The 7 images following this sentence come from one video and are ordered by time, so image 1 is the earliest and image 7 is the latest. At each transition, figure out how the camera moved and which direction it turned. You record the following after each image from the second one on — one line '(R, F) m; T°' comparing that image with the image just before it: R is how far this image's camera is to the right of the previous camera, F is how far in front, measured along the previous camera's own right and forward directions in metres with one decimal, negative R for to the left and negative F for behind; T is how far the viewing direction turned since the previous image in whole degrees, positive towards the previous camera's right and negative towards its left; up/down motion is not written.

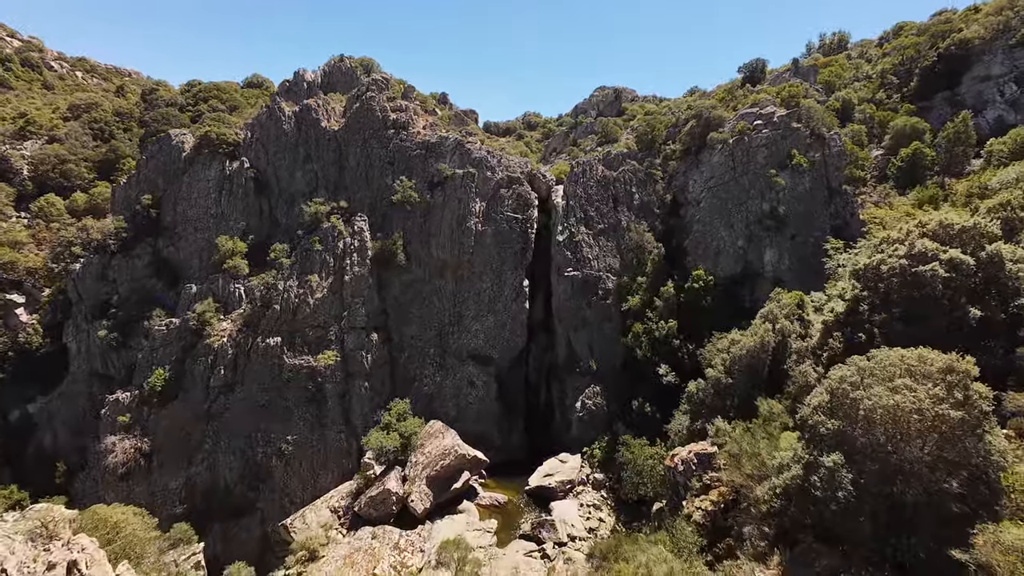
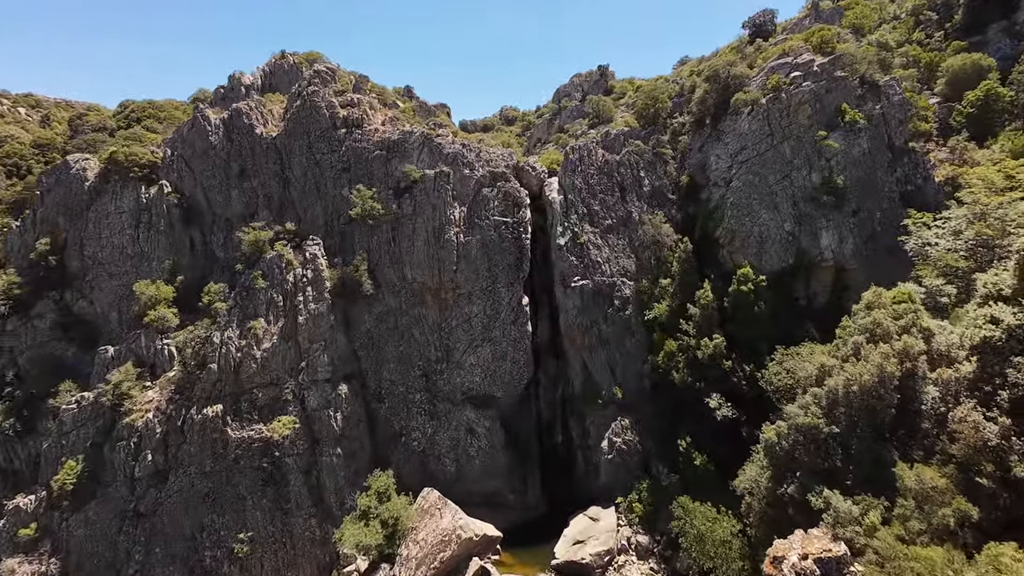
(0.0, +7.6) m; +1°
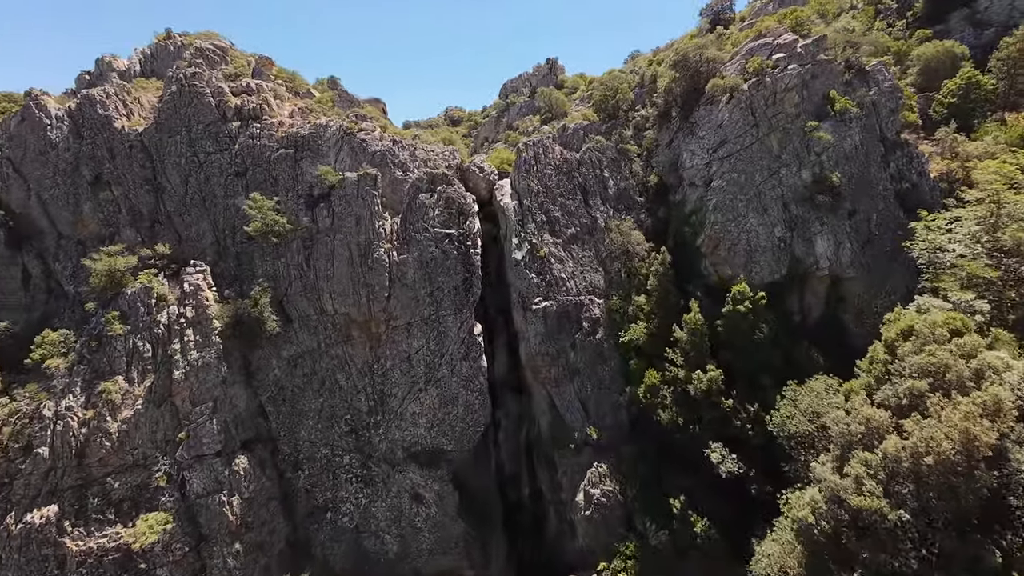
(+0.4, +5.8) m; +6°
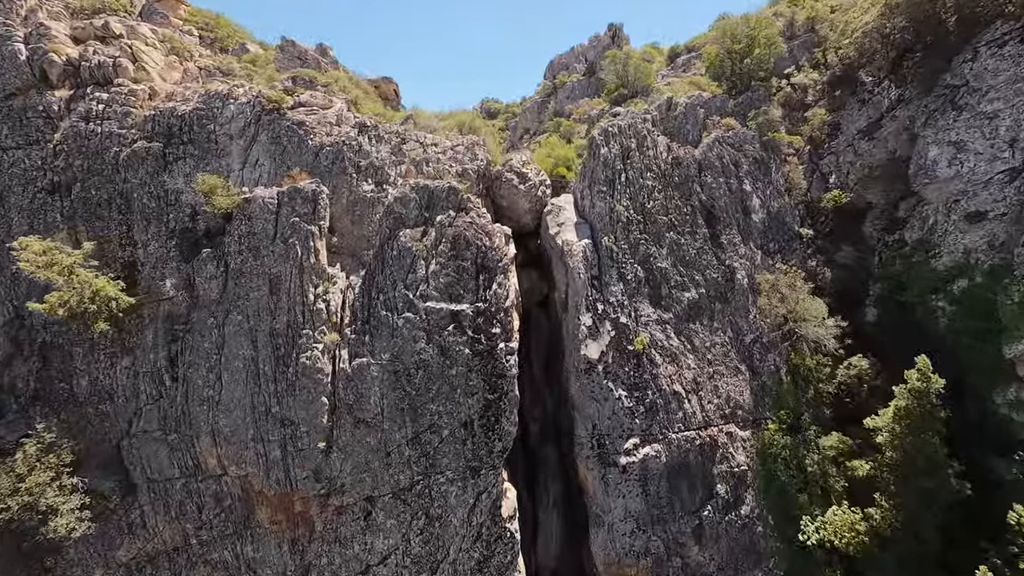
(-1.2, +14.0) m; -5°
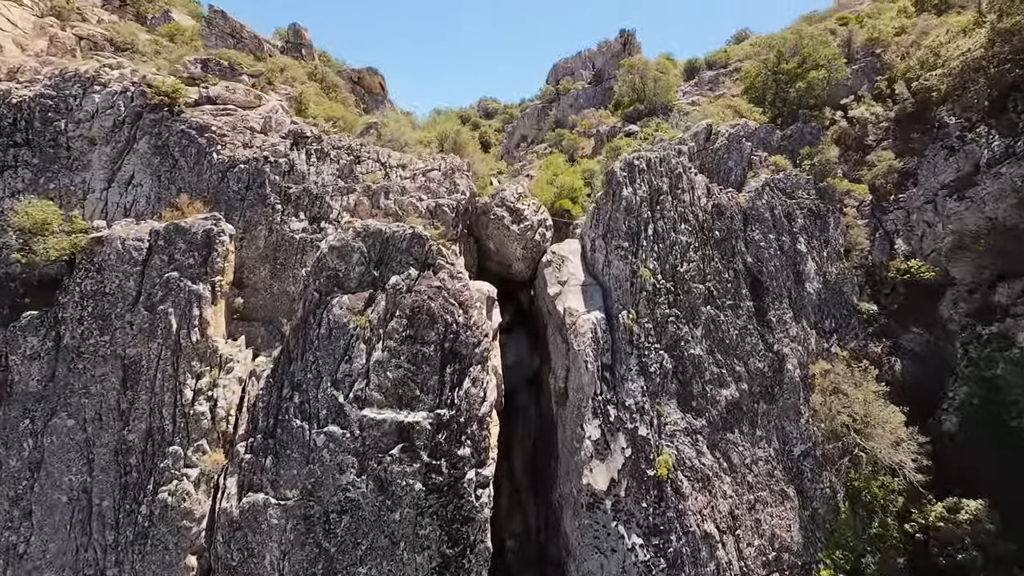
(0.0, +4.3) m; +2°
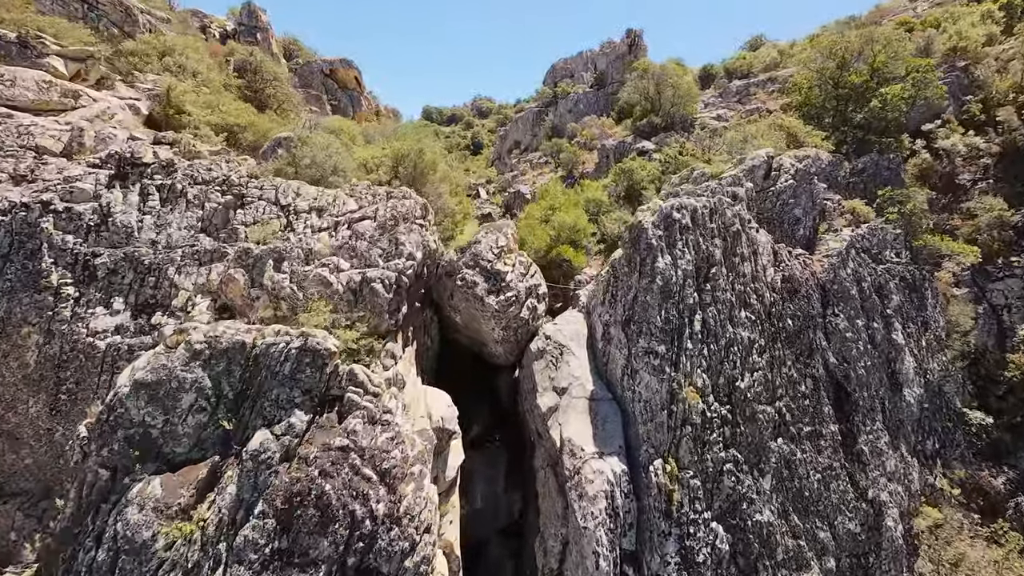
(+0.3, +4.5) m; +1°
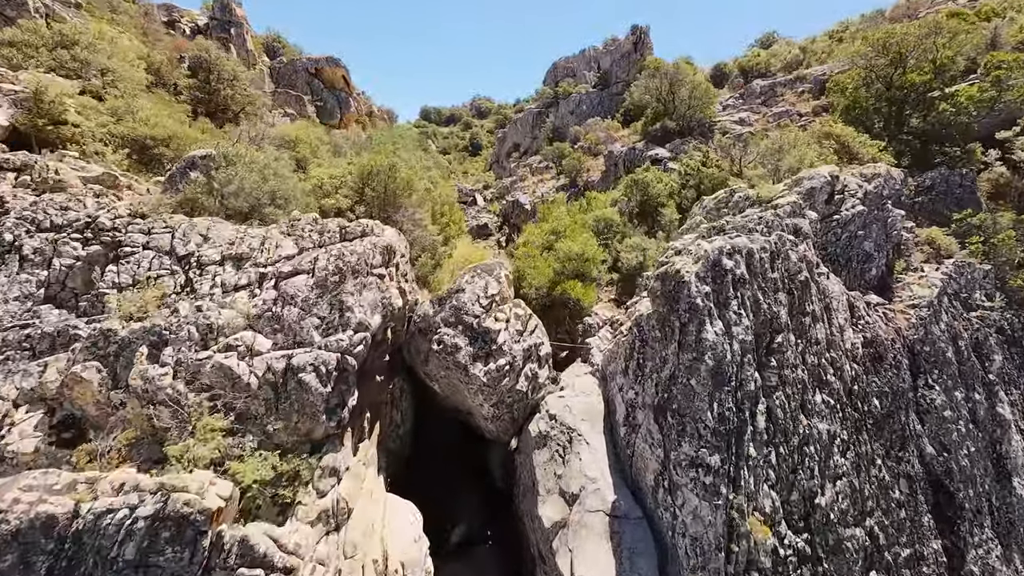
(+0.1, +2.3) m; 0°
